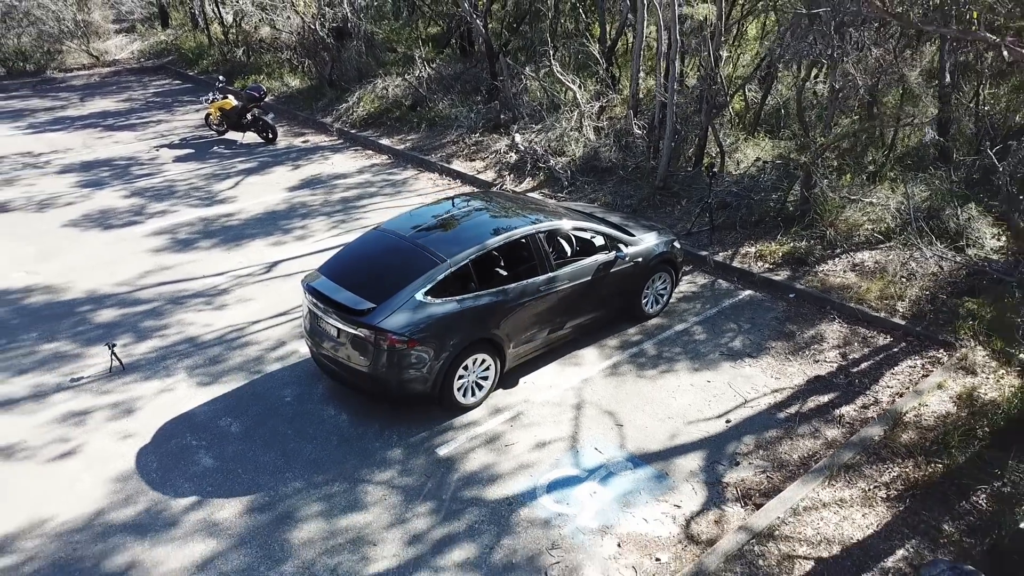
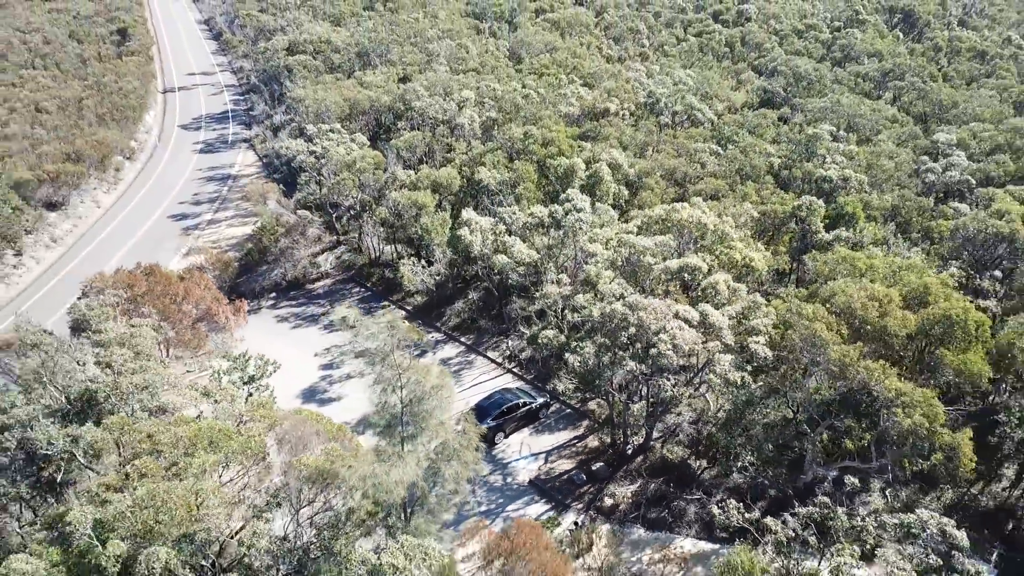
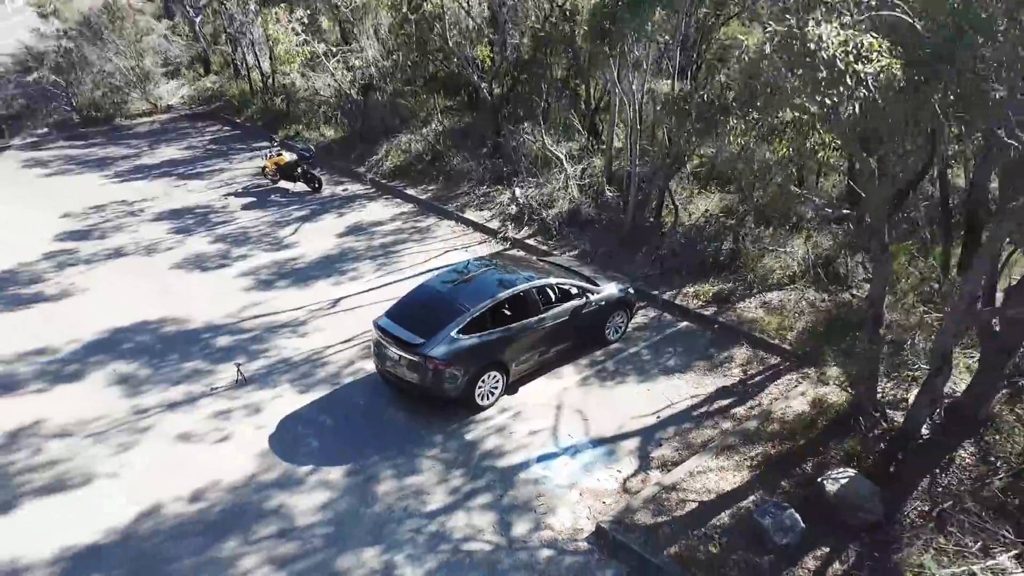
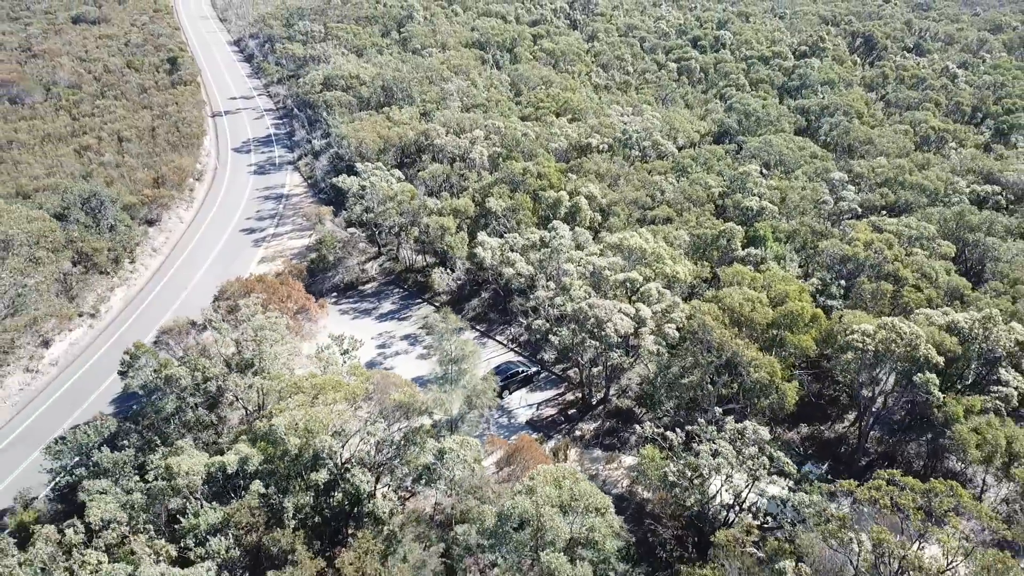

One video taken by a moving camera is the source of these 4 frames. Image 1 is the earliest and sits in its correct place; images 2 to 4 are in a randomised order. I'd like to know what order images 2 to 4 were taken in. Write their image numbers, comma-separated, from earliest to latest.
3, 2, 4
